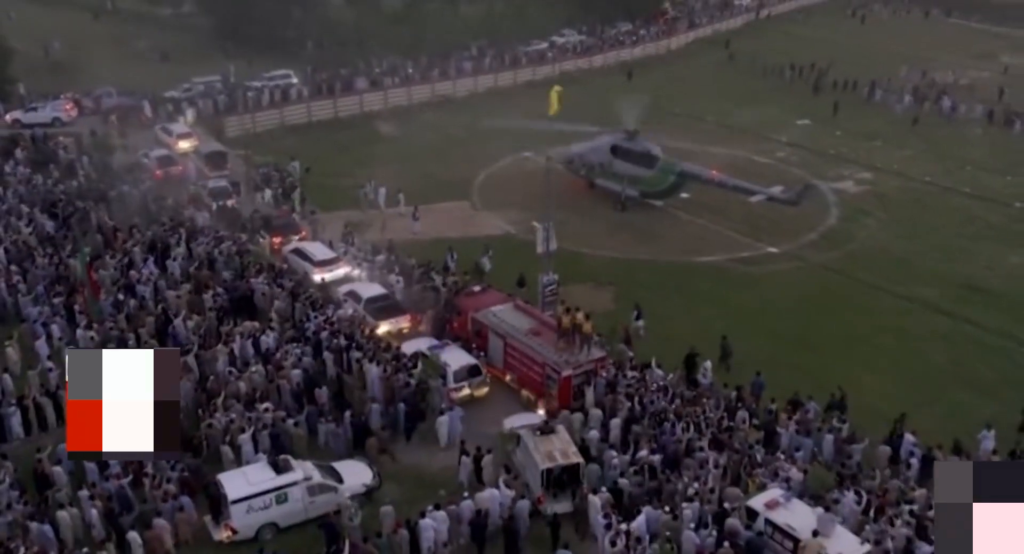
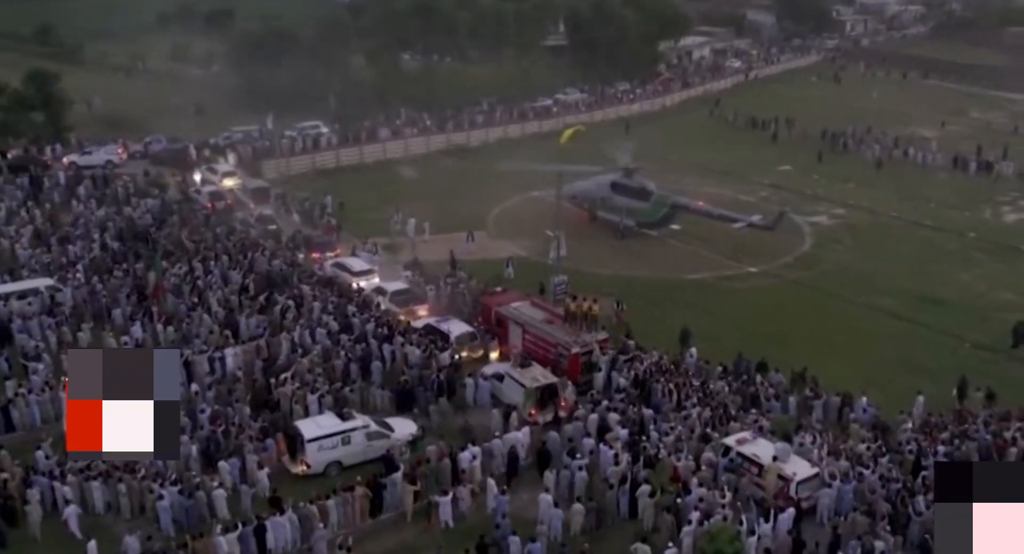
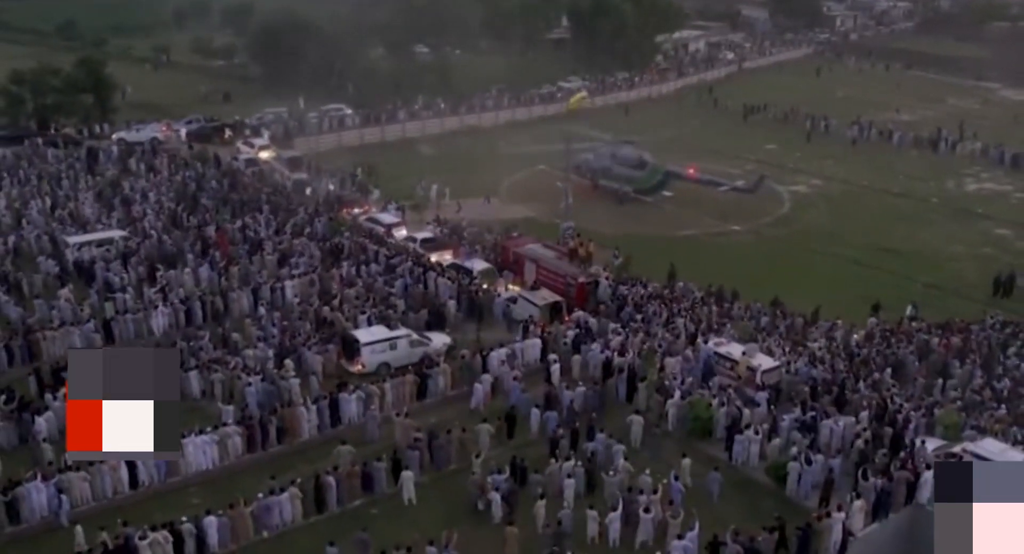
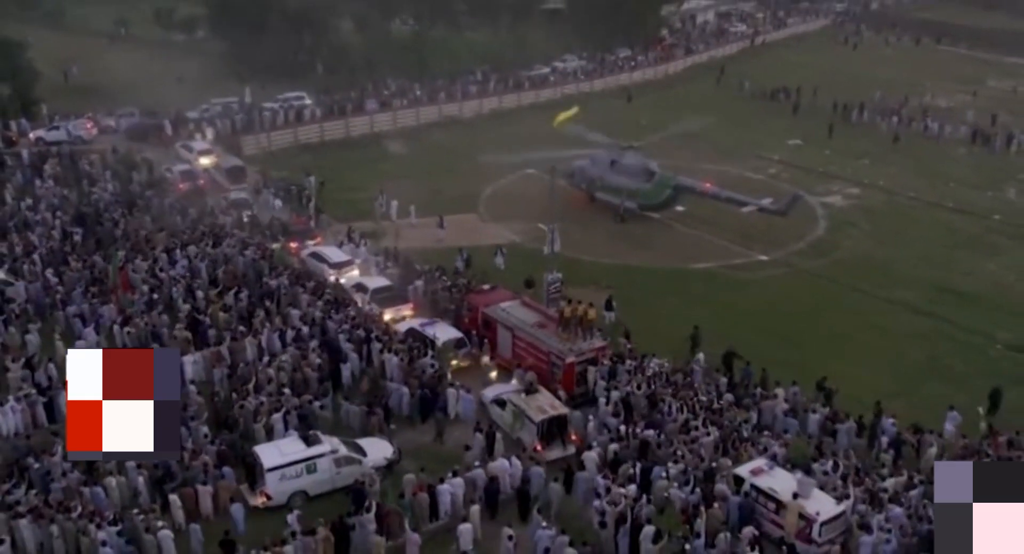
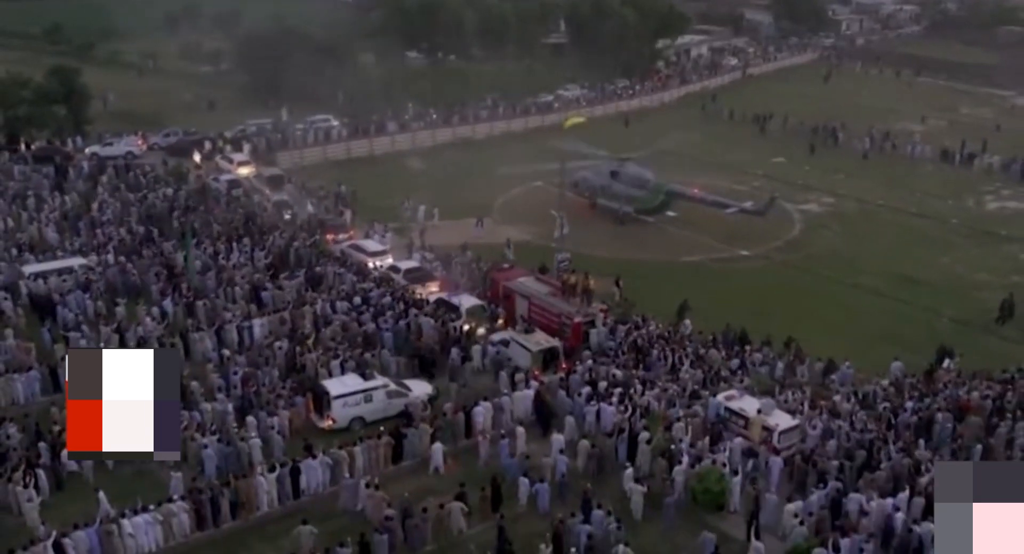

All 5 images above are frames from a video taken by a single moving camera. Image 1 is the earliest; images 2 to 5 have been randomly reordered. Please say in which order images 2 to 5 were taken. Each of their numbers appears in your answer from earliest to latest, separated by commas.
4, 2, 5, 3
